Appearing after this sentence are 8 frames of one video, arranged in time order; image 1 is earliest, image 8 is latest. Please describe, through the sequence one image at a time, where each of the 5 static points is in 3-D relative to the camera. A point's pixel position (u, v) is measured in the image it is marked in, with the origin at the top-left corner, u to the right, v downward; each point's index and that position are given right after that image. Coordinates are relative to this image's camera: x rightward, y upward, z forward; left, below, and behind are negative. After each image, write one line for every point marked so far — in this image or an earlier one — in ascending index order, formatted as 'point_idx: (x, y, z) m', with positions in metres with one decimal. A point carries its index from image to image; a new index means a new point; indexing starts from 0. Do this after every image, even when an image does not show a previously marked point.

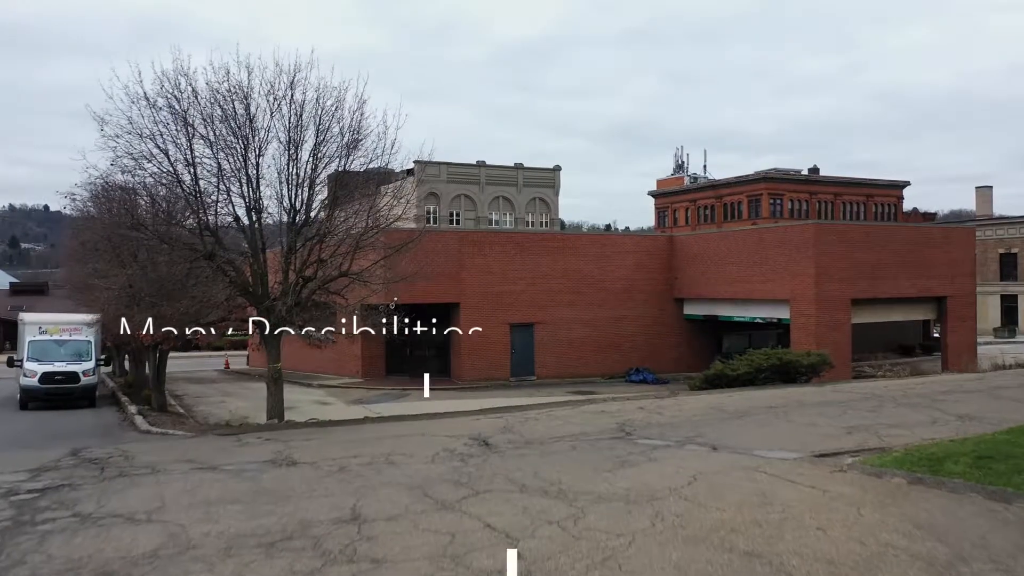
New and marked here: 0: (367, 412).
0: (-3.6, -3.1, +19.4) m
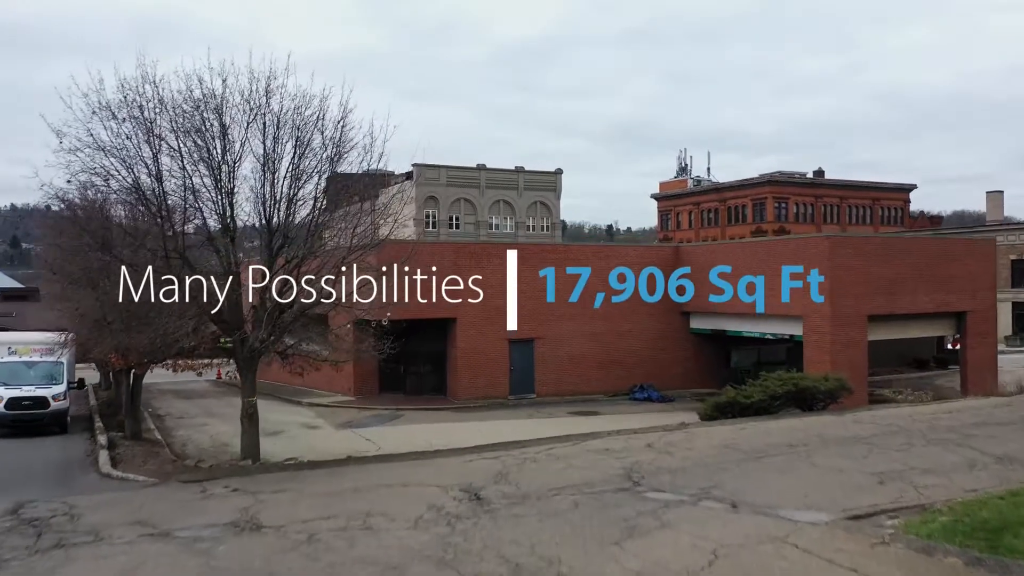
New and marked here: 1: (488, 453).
0: (-3.6, -3.5, +18.3) m
1: (-0.4, -2.6, +12.3) m
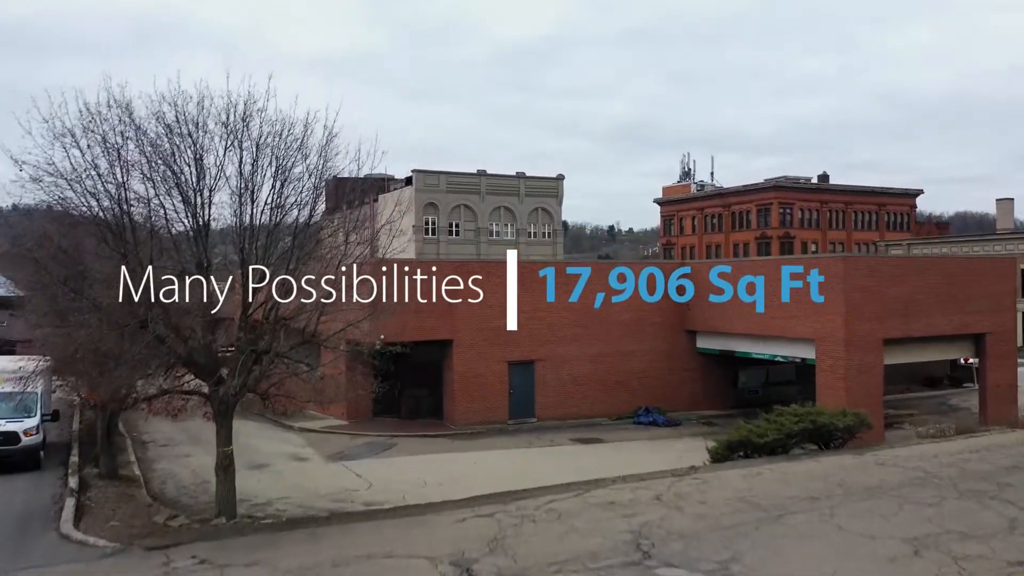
0: (-3.7, -4.1, +17.3) m
1: (-0.4, -3.2, +11.3) m
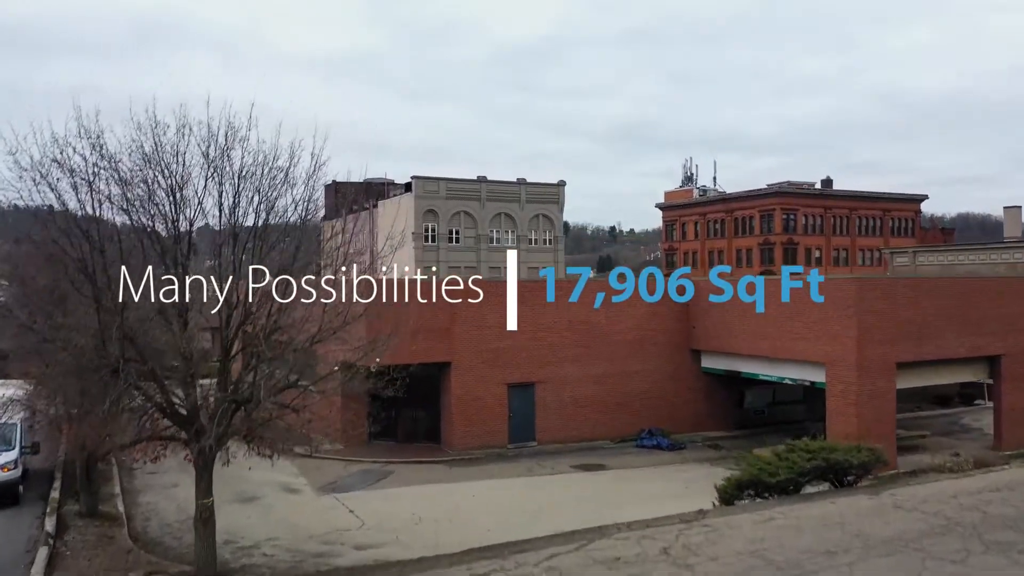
0: (-3.7, -4.6, +16.6) m
1: (-0.4, -3.7, +10.6) m
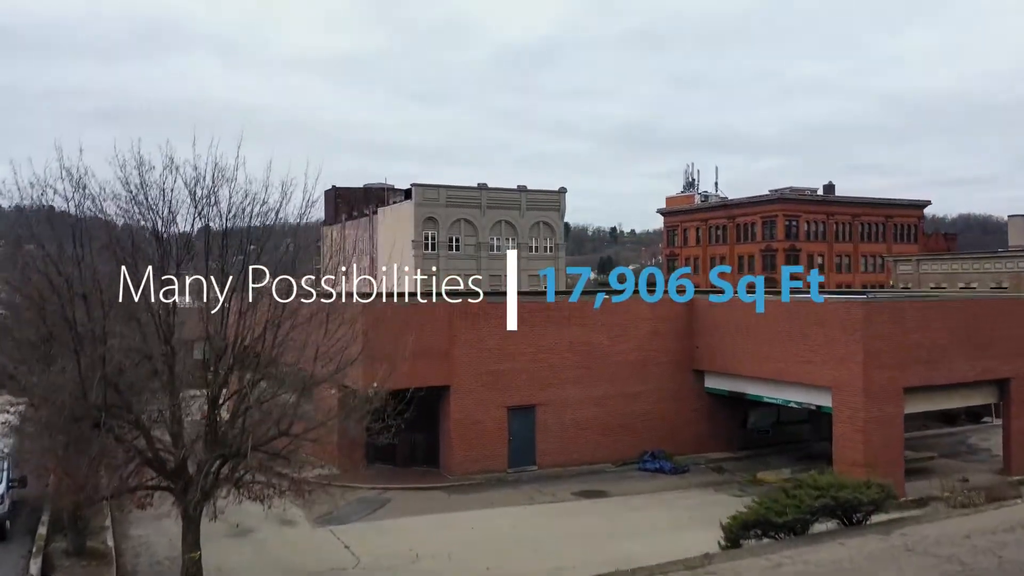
0: (-3.7, -5.2, +16.2) m
1: (-0.4, -4.3, +10.2) m
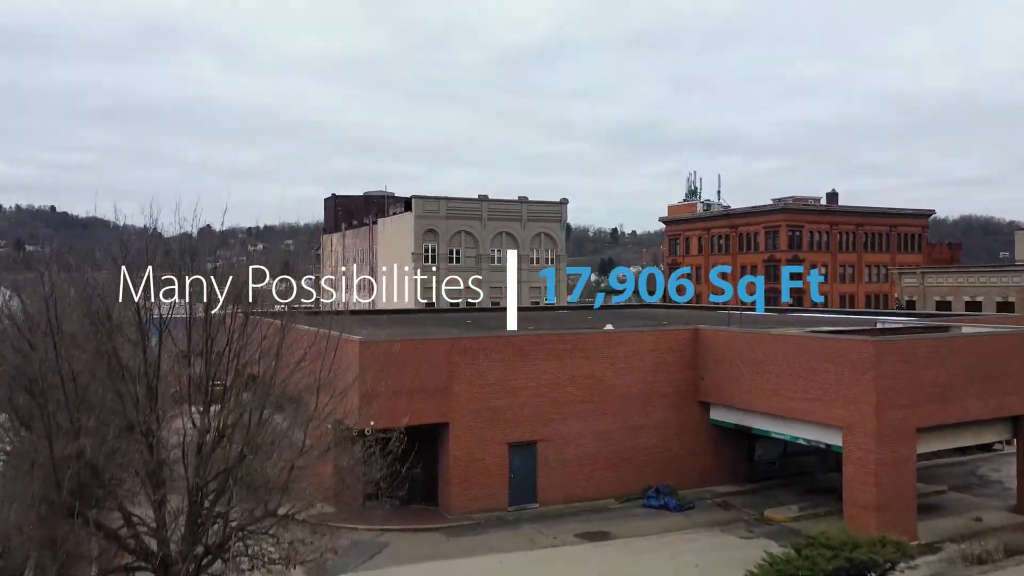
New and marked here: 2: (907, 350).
0: (-3.7, -6.1, +15.6) m
1: (-0.4, -5.2, +9.6) m
2: (+9.7, -1.5, +19.3) m
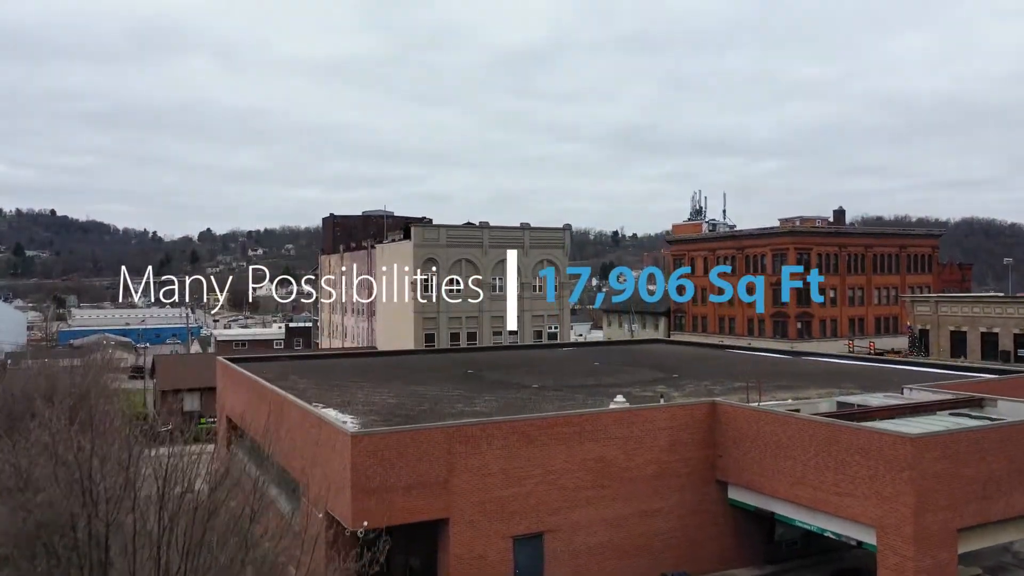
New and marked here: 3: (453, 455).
0: (-3.6, -8.2, +14.1) m
1: (-0.3, -7.3, +8.0) m
2: (+9.9, -3.5, +17.7) m
3: (-1.4, -4.1, +19.1) m
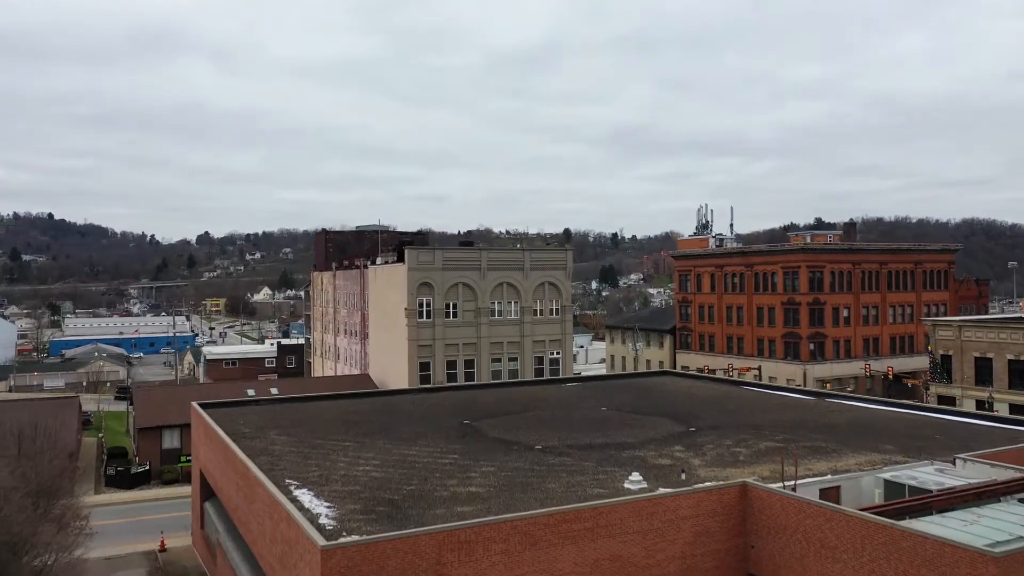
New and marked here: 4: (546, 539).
0: (-3.5, -9.8, +11.1) m
1: (-0.3, -8.9, +5.1) m
2: (+9.9, -5.2, +14.8) m
3: (-1.4, -5.7, +16.2) m
4: (+0.7, -5.4, +17.2) m
